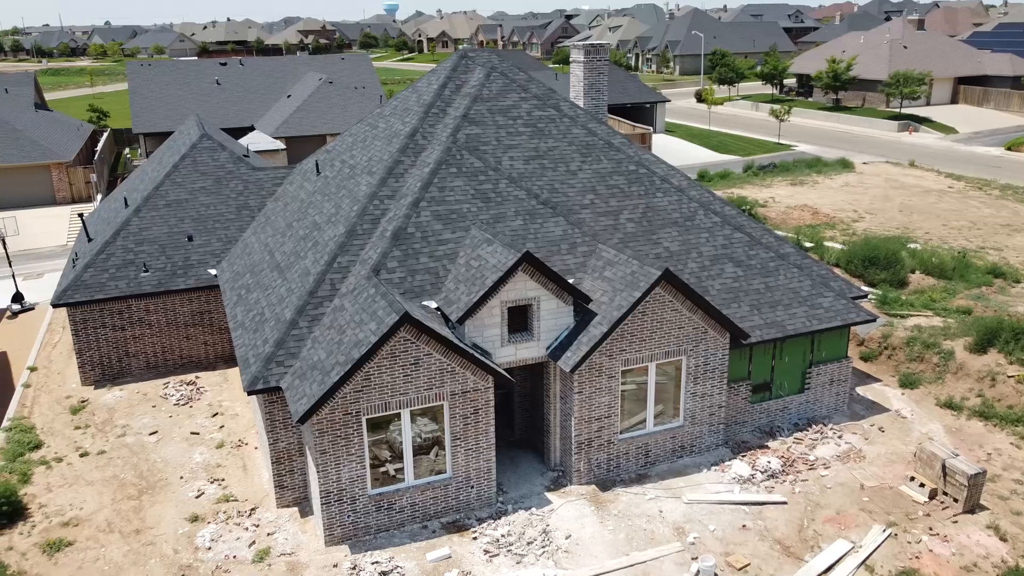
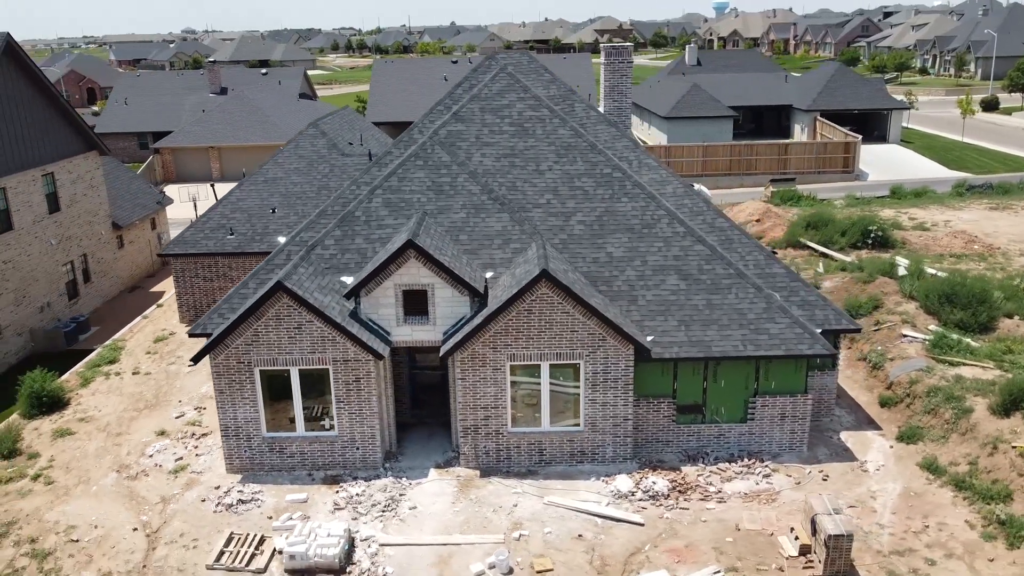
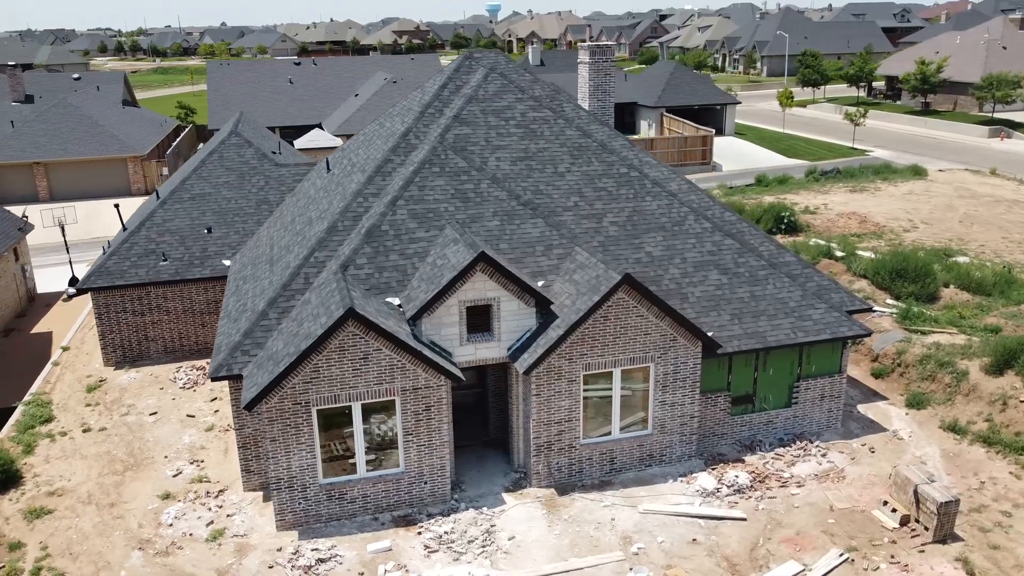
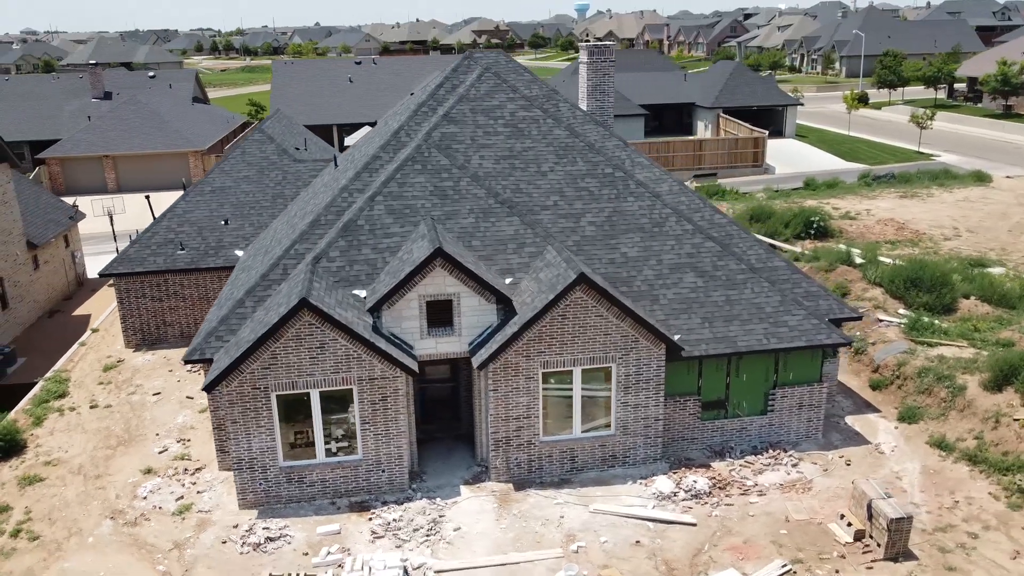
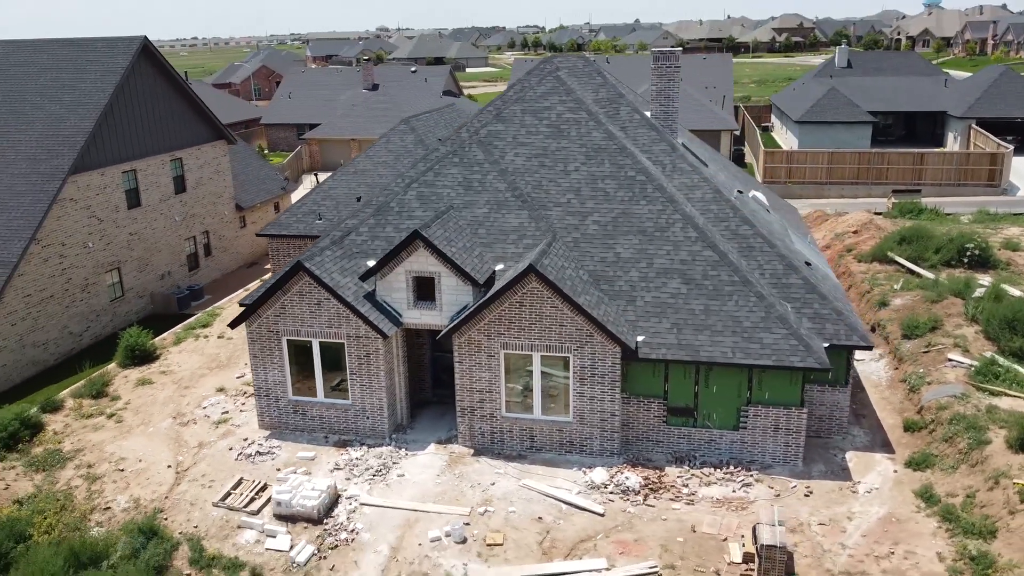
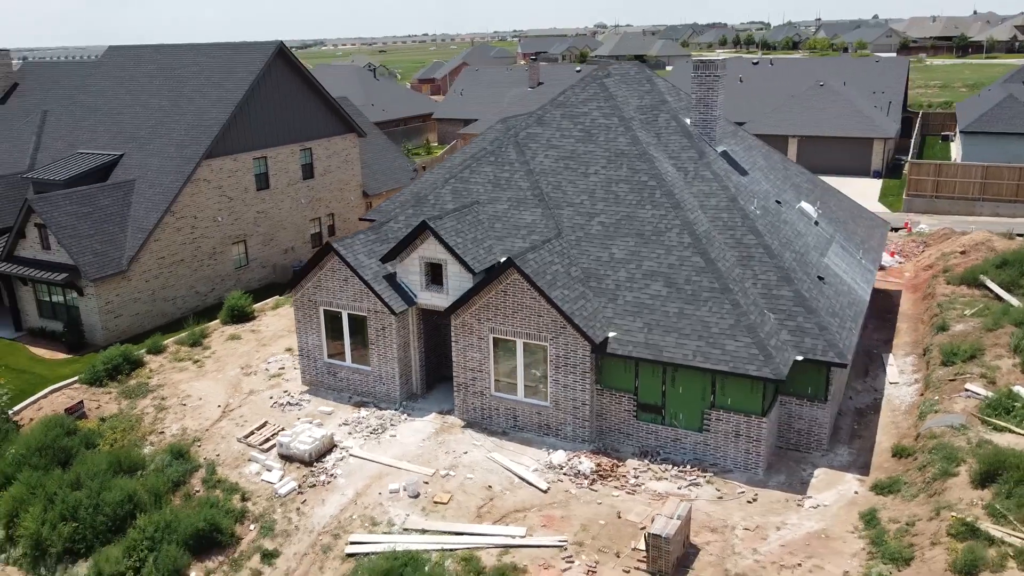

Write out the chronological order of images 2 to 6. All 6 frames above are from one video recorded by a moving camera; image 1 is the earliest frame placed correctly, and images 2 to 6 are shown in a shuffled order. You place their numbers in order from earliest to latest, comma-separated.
3, 4, 2, 5, 6
